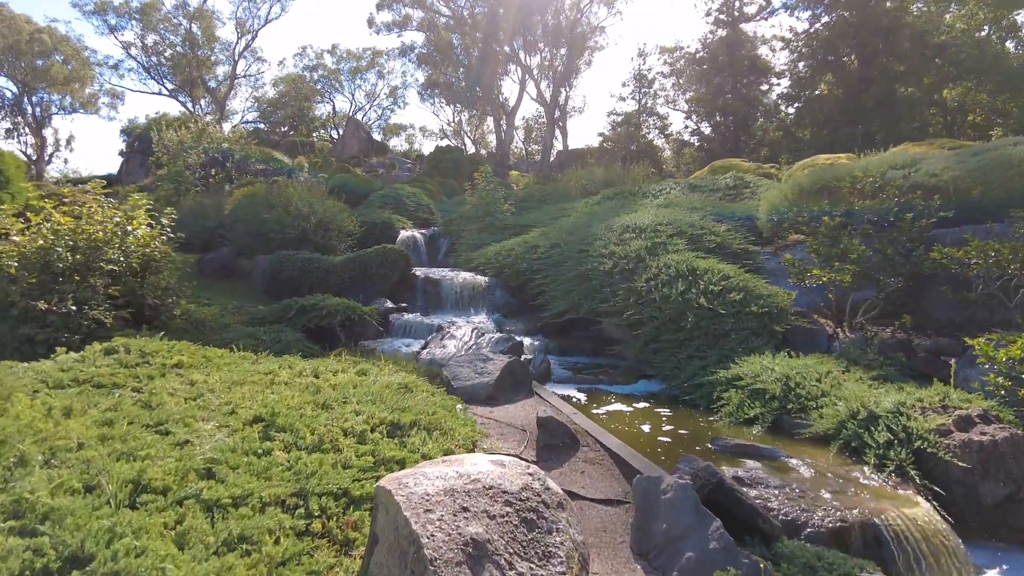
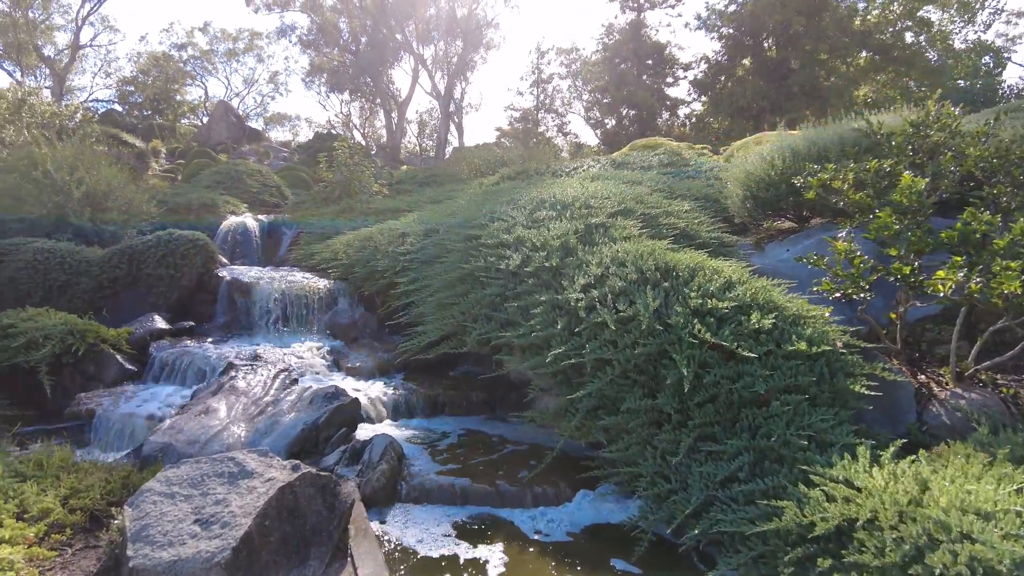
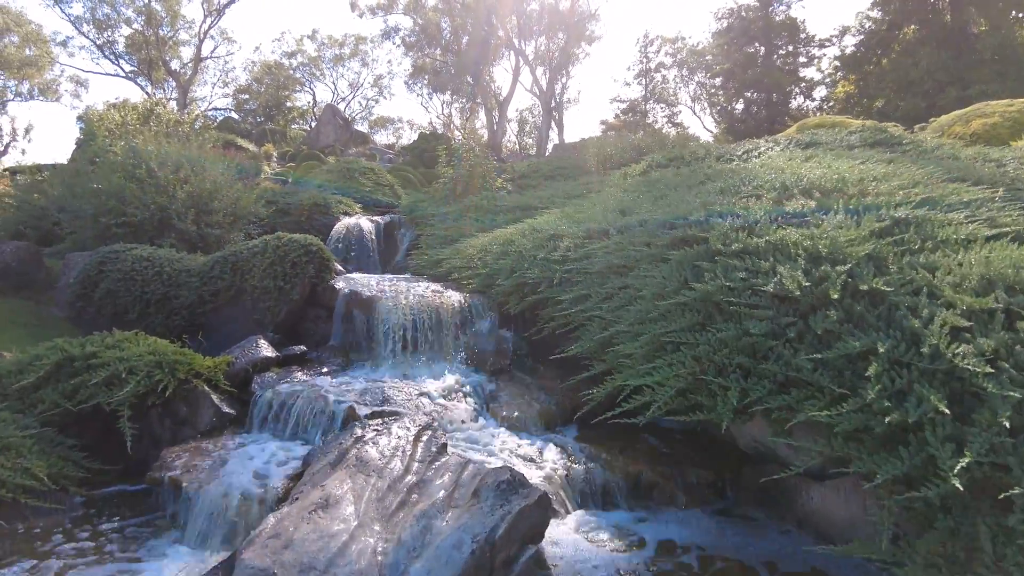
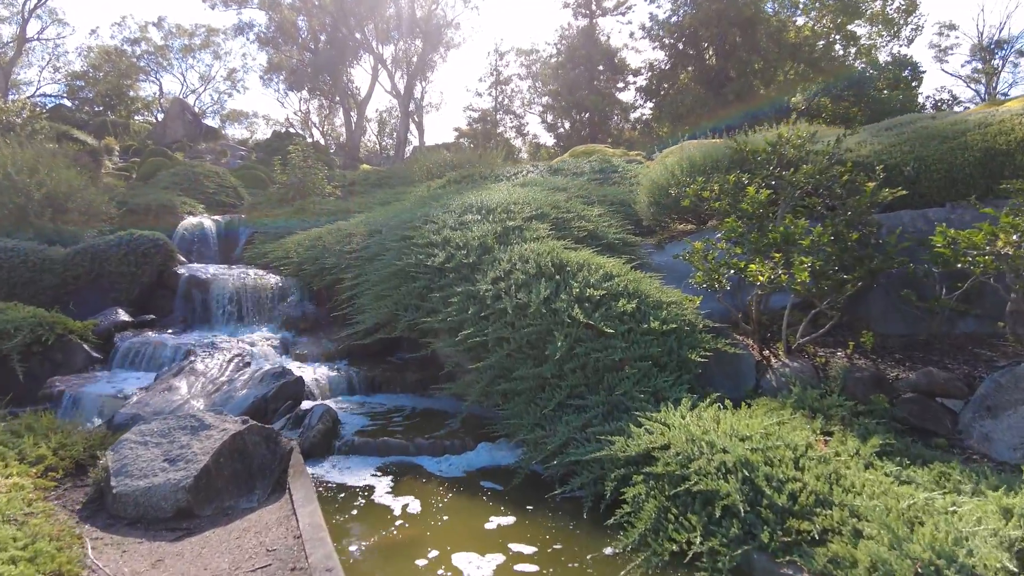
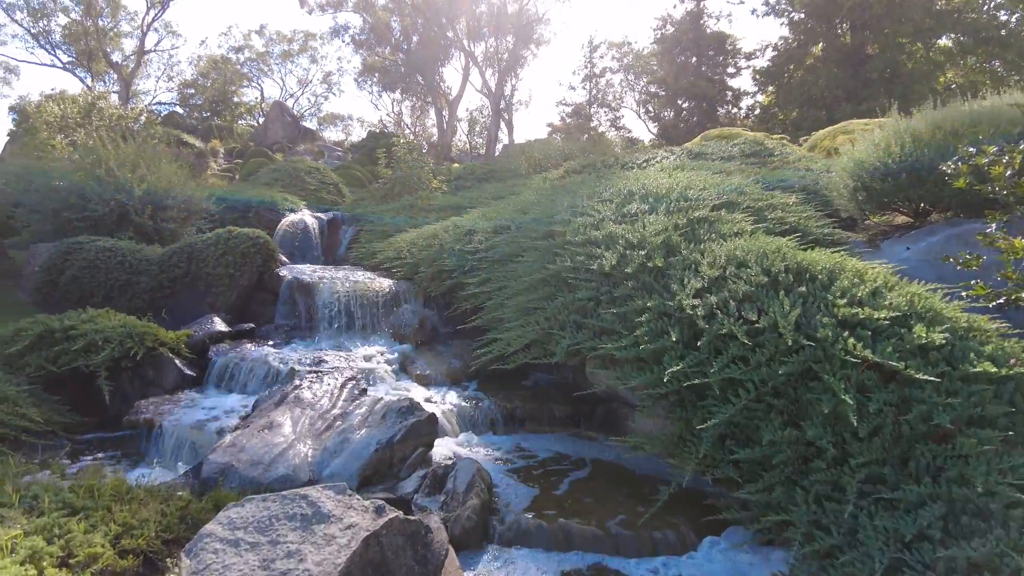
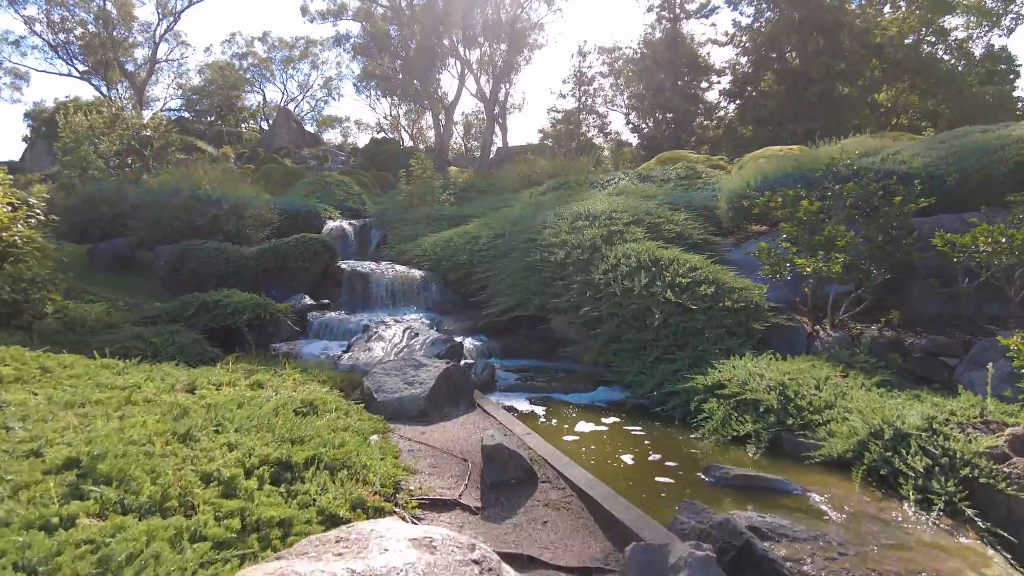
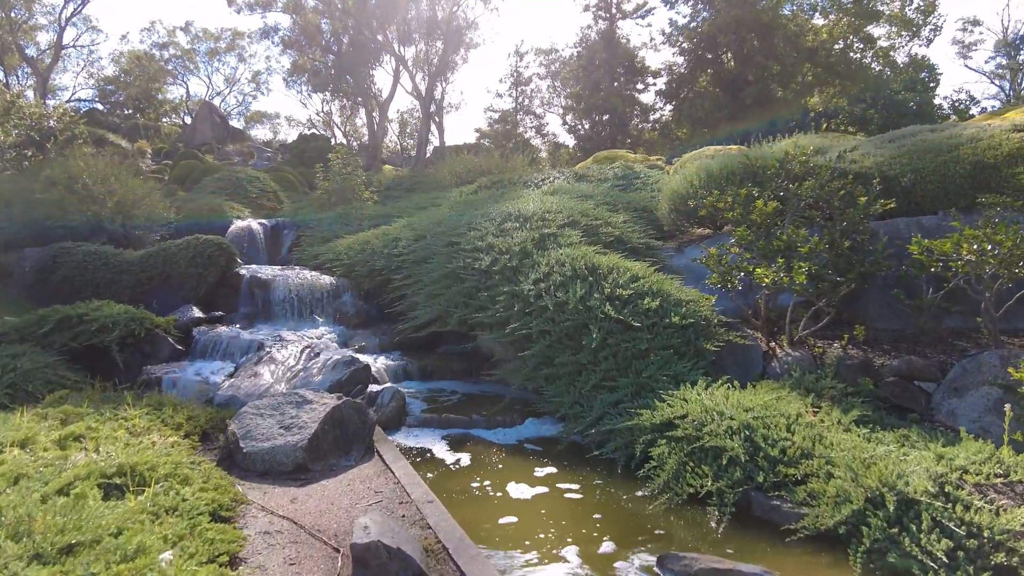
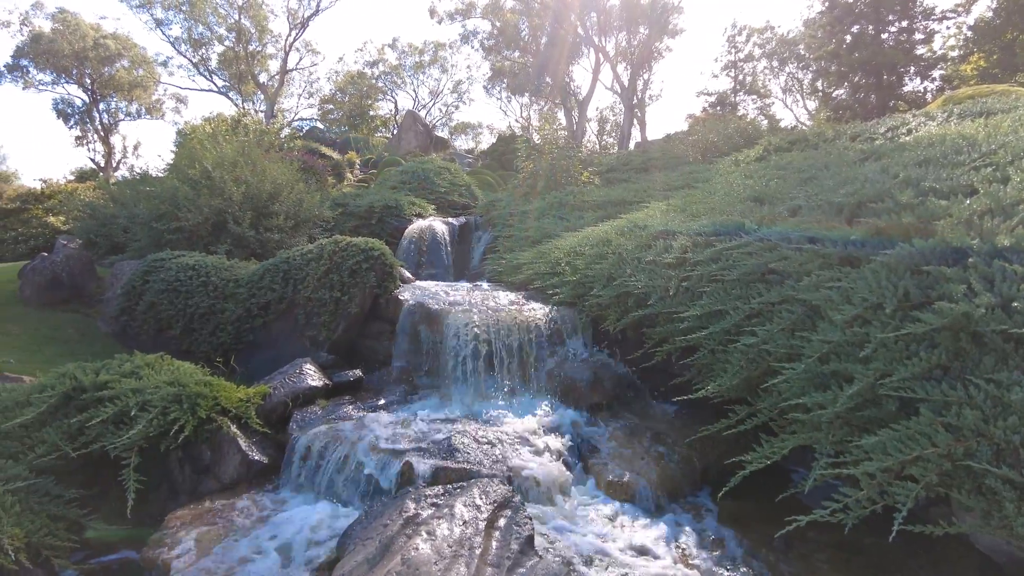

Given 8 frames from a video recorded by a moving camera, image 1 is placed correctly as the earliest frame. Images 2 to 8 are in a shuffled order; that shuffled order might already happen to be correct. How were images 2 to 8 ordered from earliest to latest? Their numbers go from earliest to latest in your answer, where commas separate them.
6, 7, 4, 2, 5, 3, 8
